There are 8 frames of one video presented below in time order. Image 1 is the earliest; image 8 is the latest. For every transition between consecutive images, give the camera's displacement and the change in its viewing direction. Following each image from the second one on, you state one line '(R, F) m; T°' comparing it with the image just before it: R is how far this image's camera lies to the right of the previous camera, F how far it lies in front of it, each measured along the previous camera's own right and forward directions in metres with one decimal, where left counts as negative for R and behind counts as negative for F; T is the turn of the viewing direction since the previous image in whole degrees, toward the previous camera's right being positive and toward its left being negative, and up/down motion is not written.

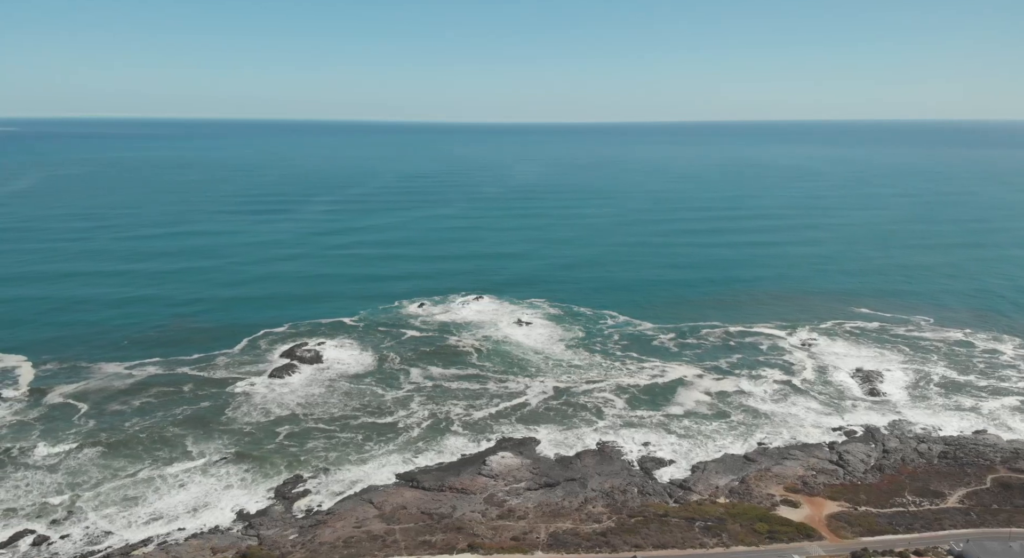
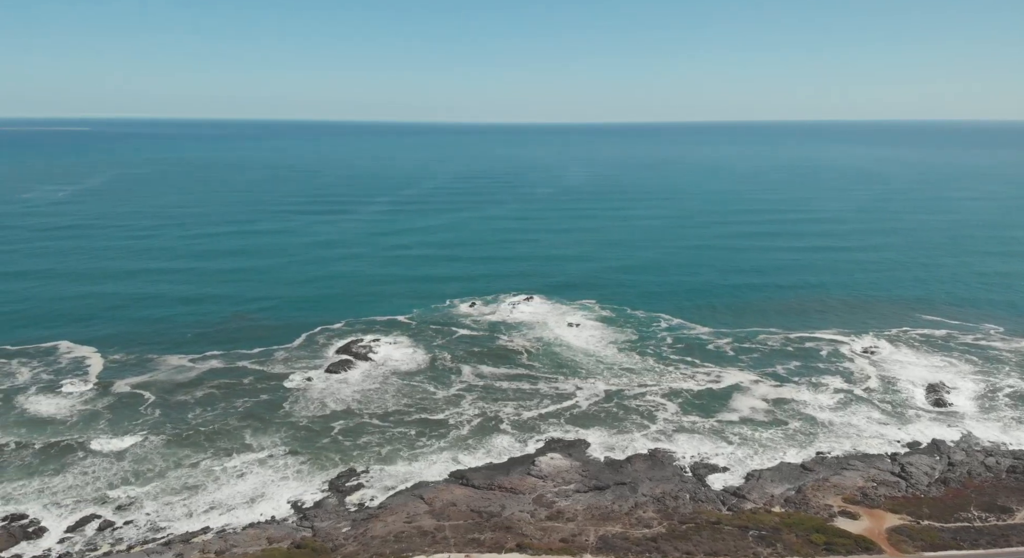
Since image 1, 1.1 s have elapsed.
(-0.4, 0.0) m; -4°
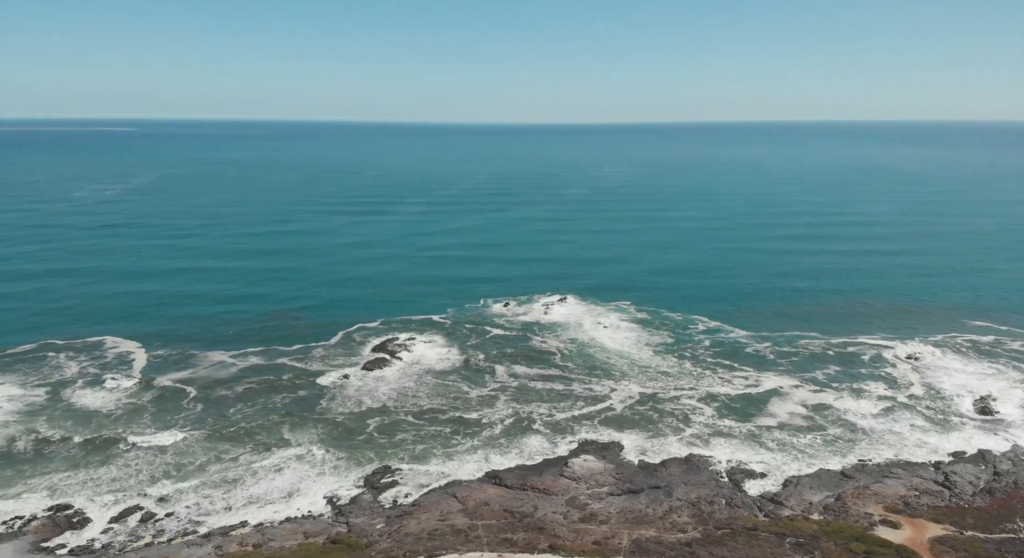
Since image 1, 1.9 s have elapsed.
(-0.4, 0.0) m; -2°
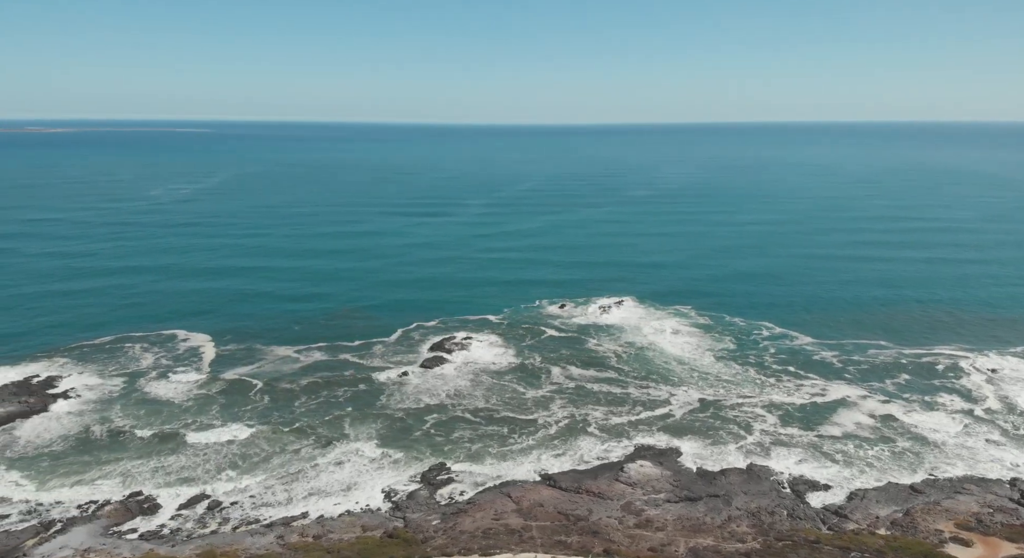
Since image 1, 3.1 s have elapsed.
(-0.8, 0.0) m; -4°
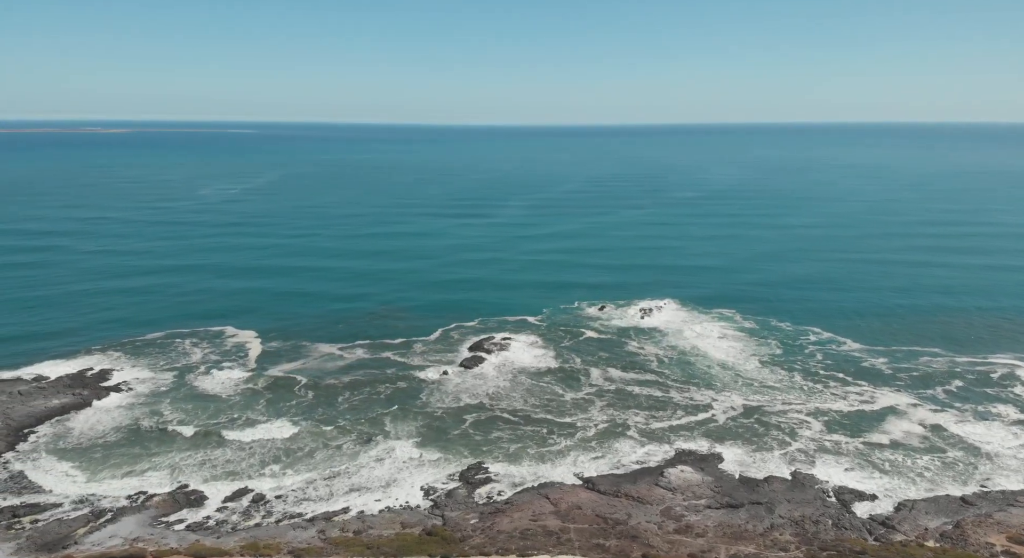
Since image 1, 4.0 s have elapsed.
(-0.6, 0.0) m; -3°
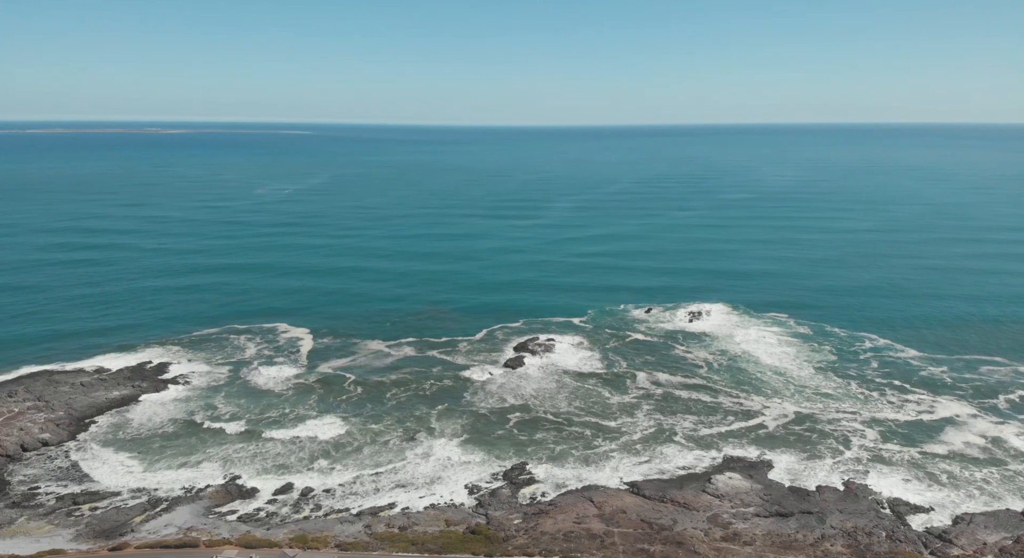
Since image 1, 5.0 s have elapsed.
(-0.8, 0.0) m; -3°
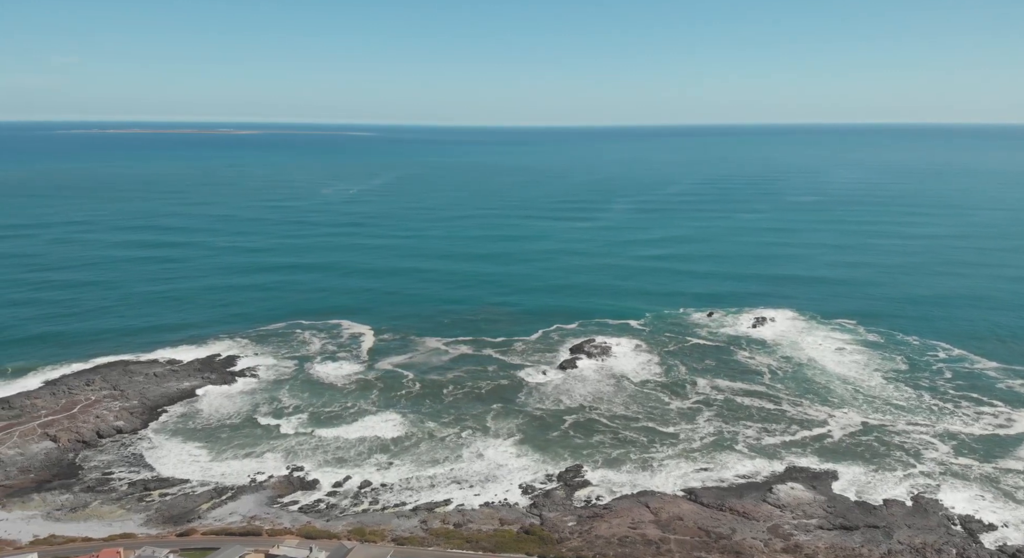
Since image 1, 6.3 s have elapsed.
(-0.8, -0.1) m; -4°
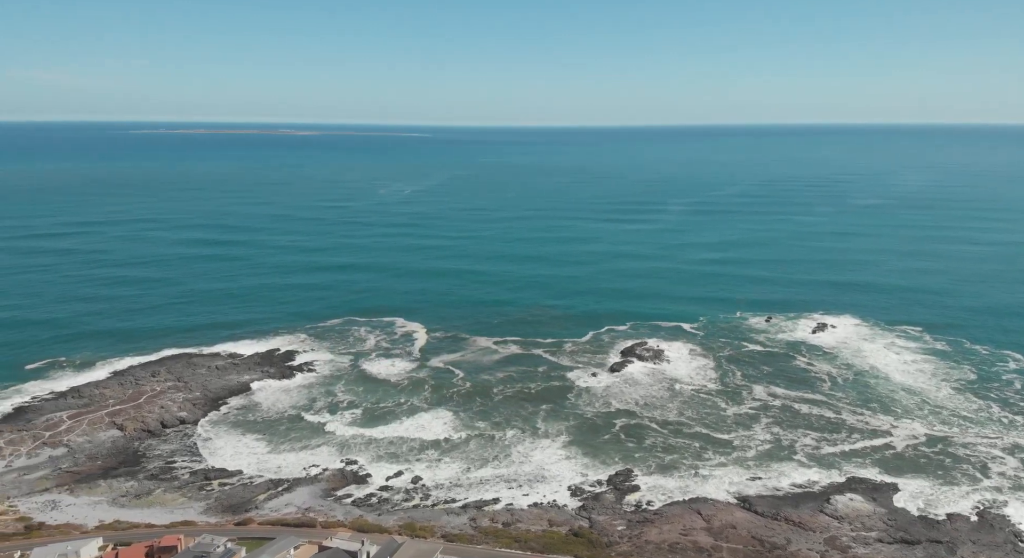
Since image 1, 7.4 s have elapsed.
(-0.5, -0.1) m; -4°
